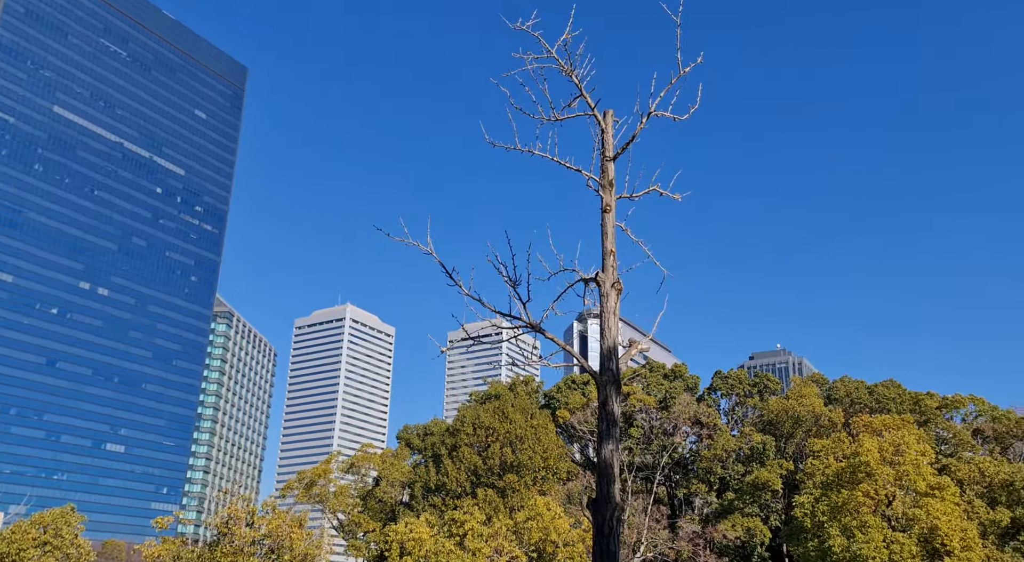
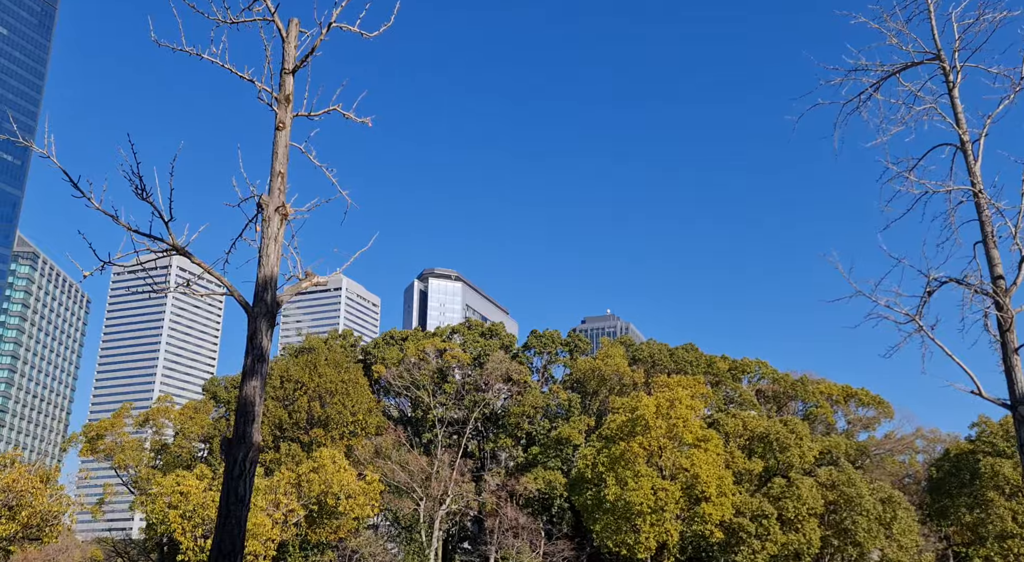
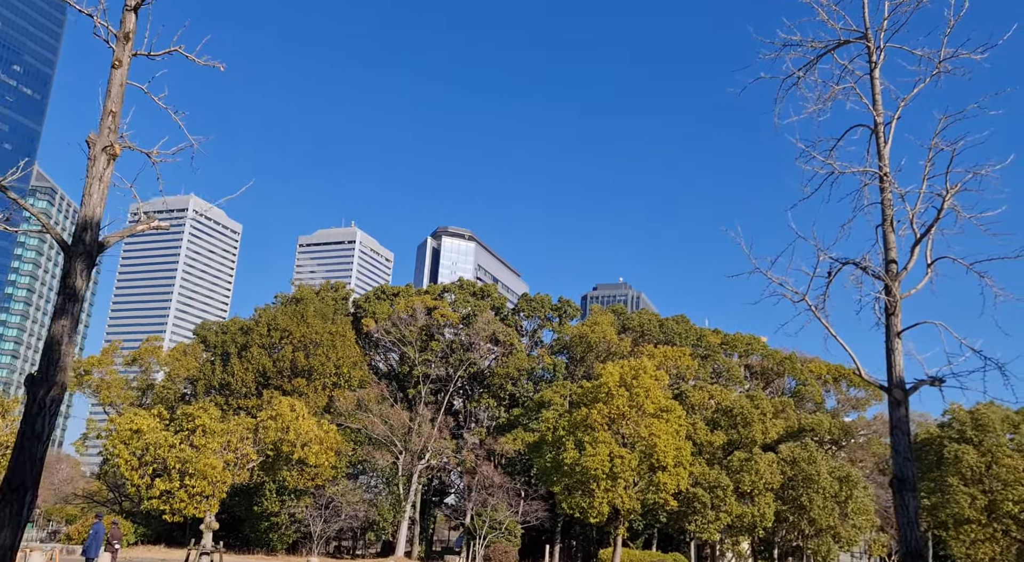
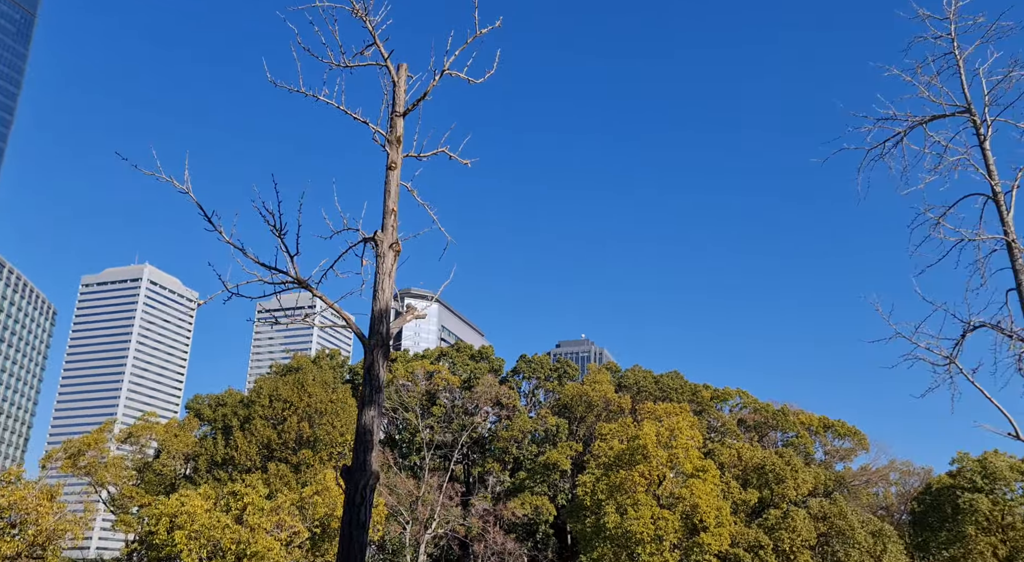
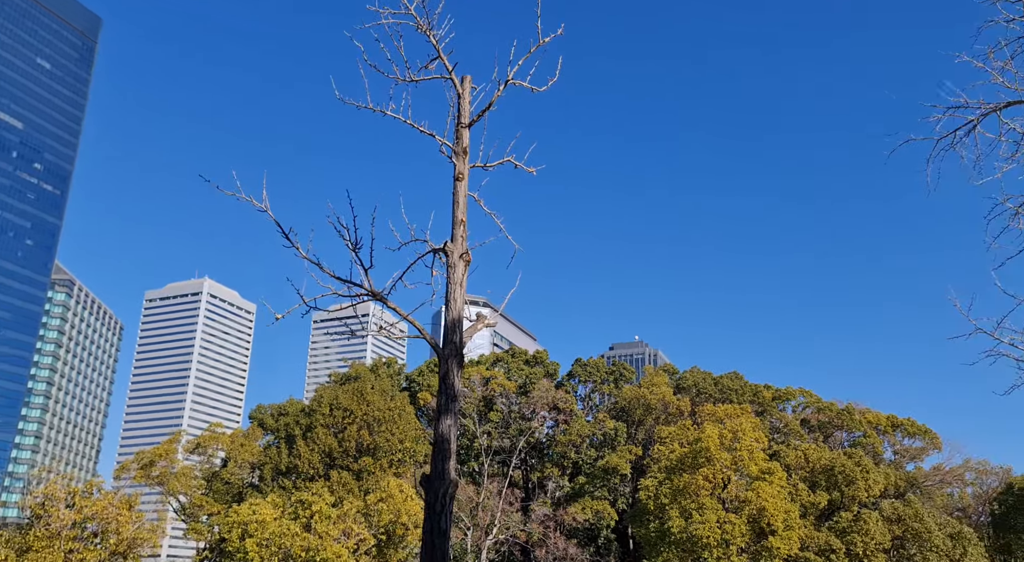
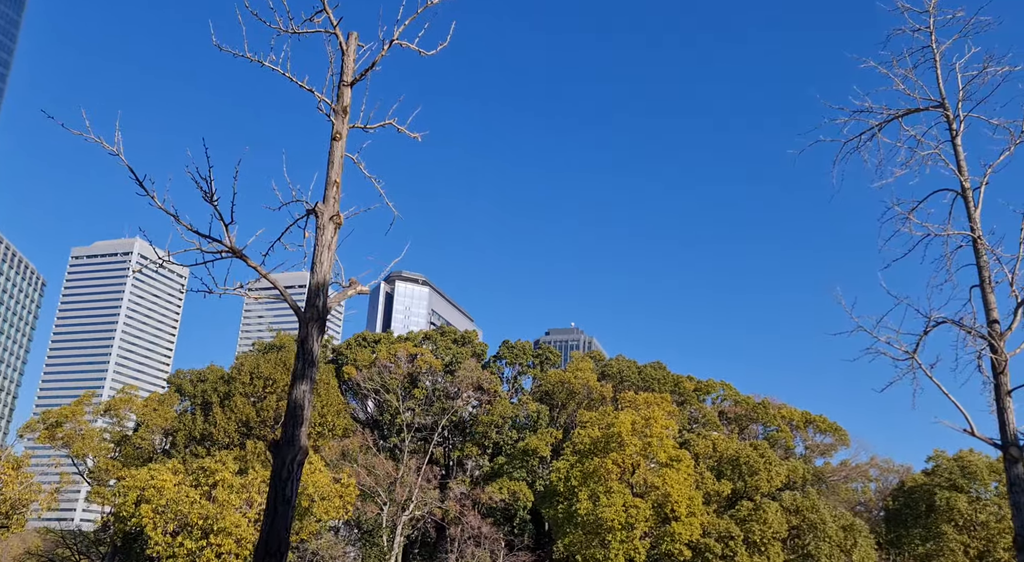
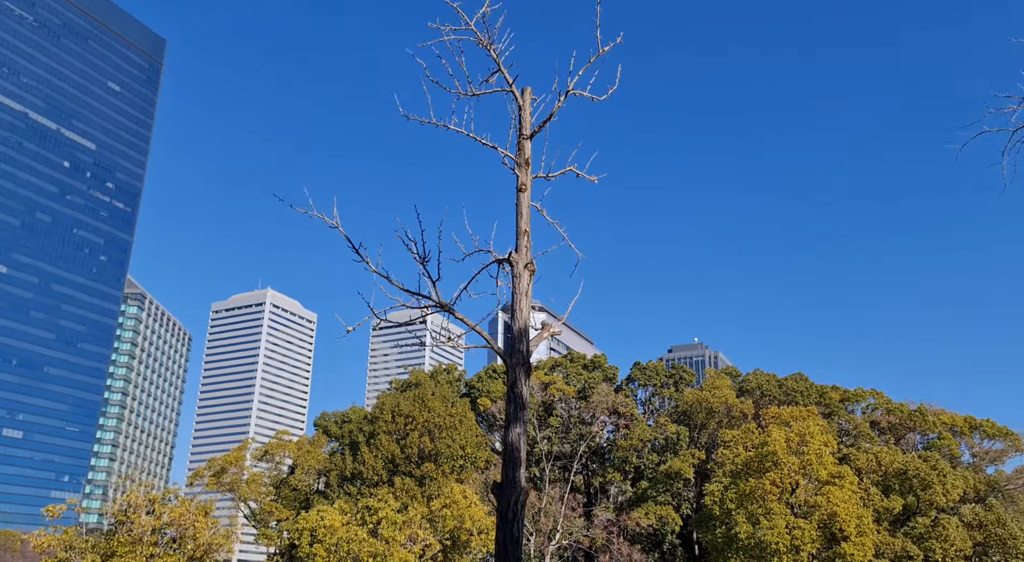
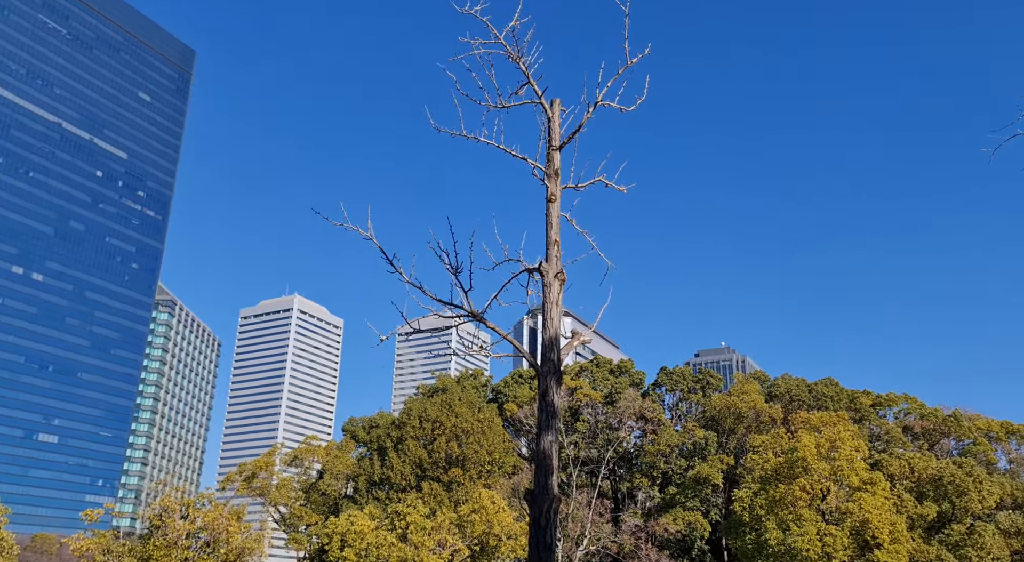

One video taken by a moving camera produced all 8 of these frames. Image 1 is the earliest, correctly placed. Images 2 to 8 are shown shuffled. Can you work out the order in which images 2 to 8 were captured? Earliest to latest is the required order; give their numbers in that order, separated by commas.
8, 7, 5, 4, 6, 2, 3
